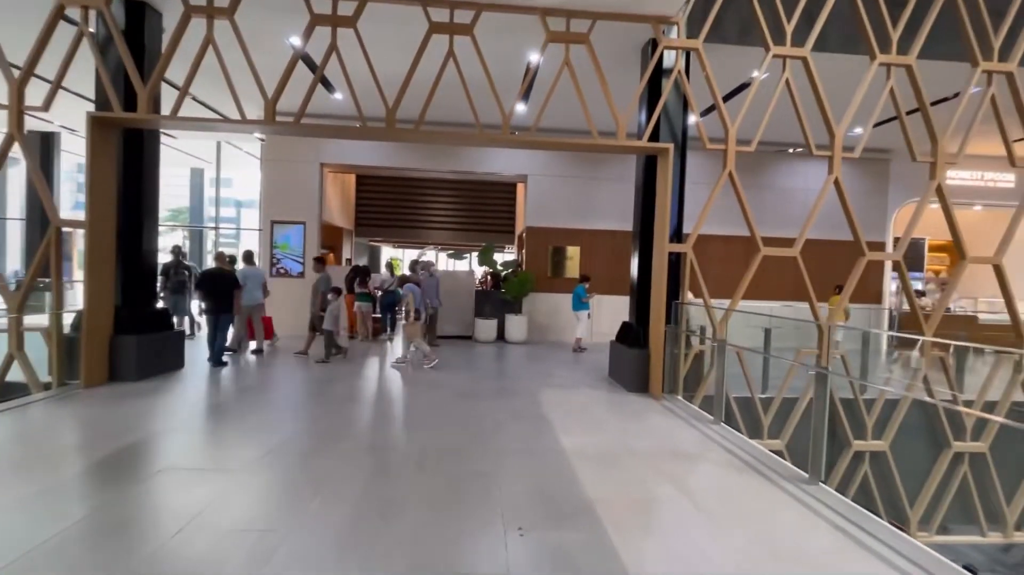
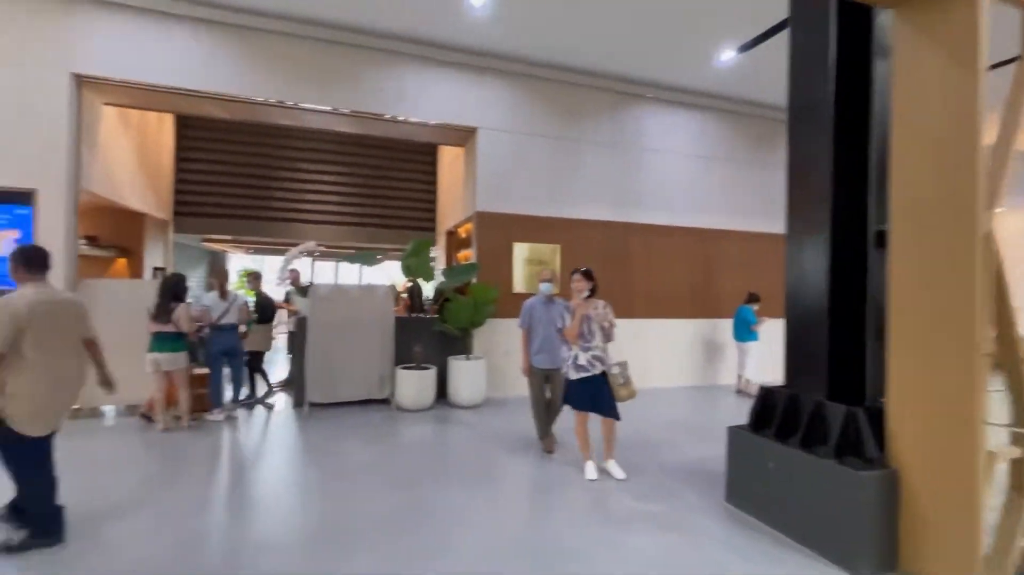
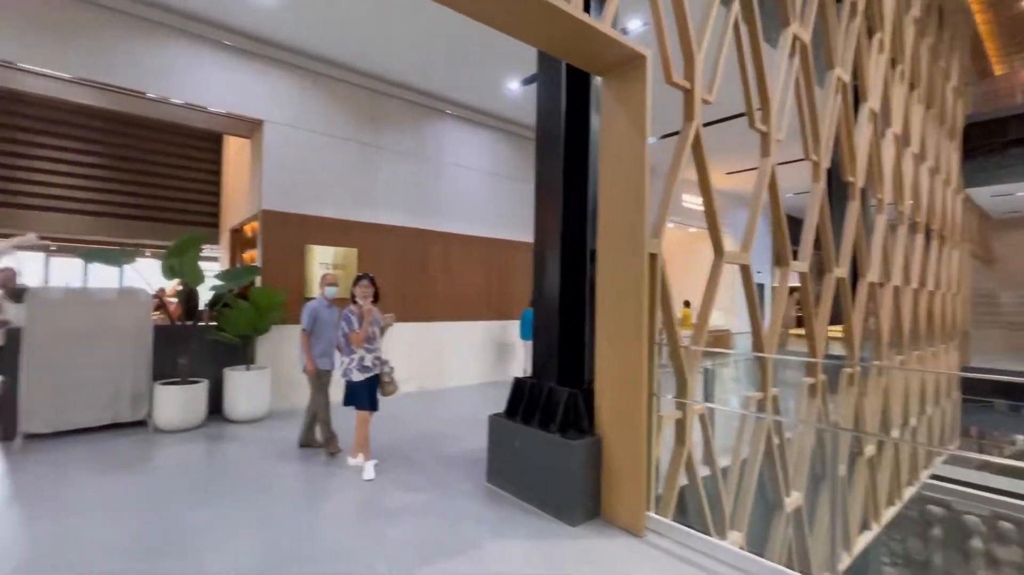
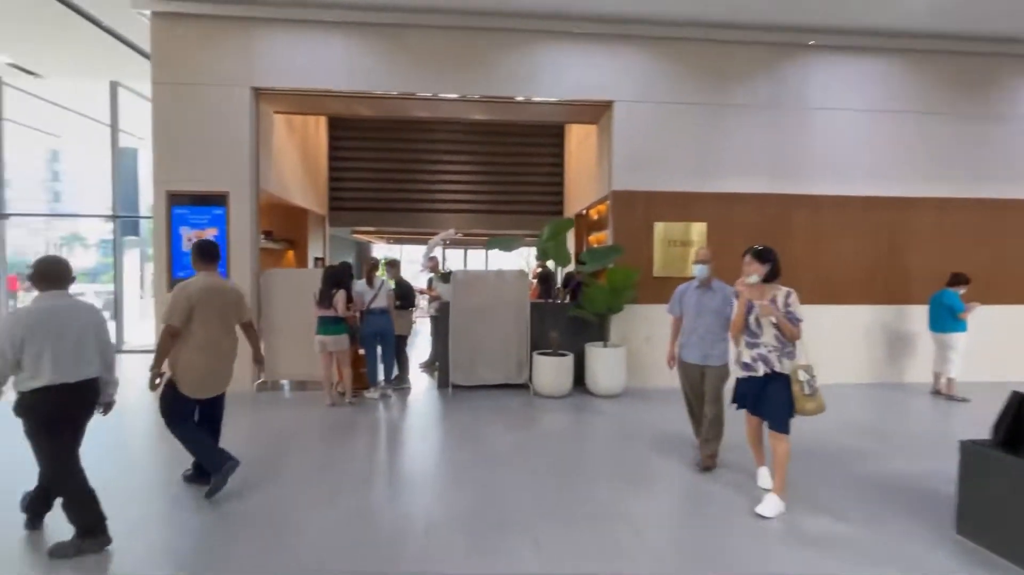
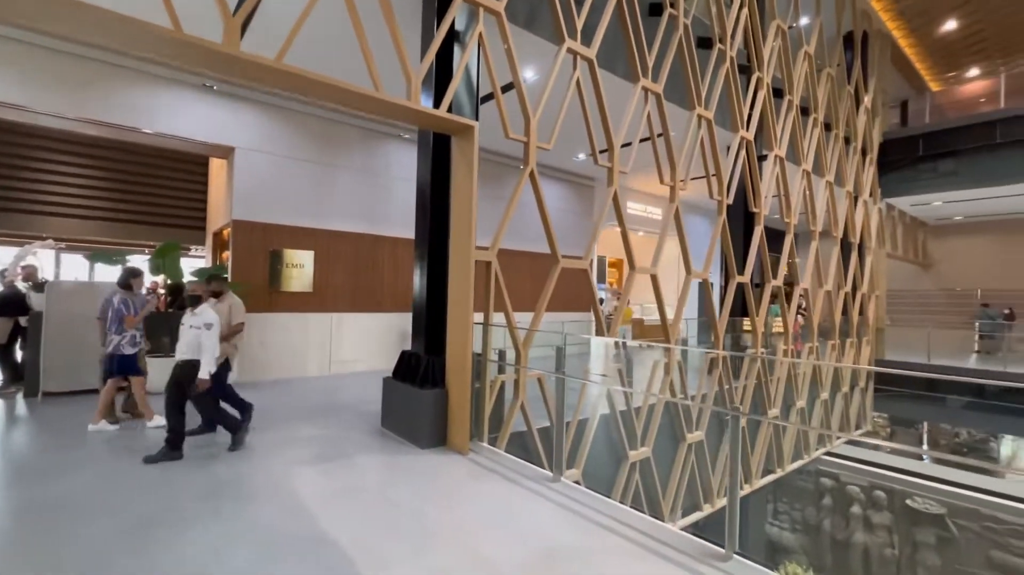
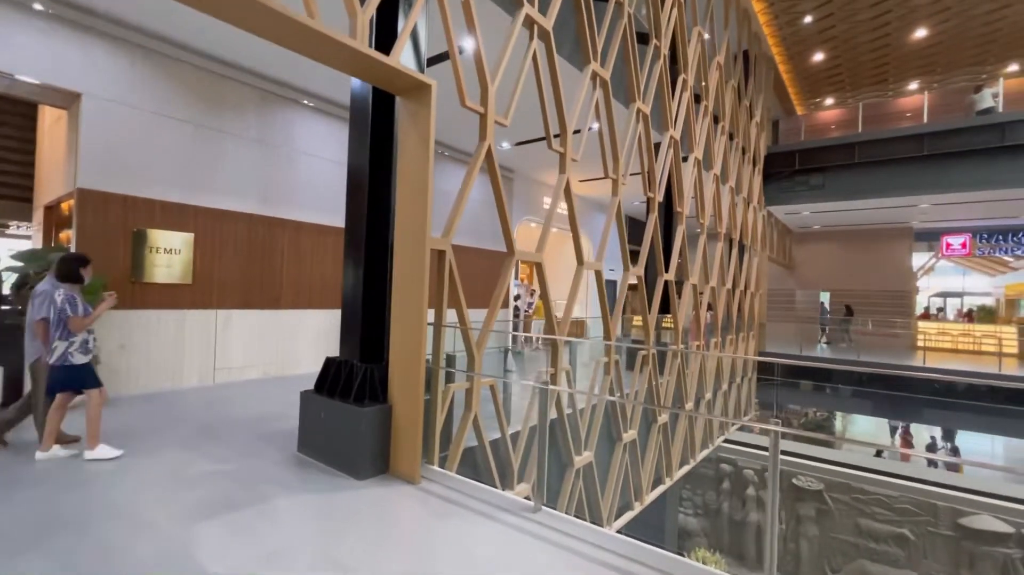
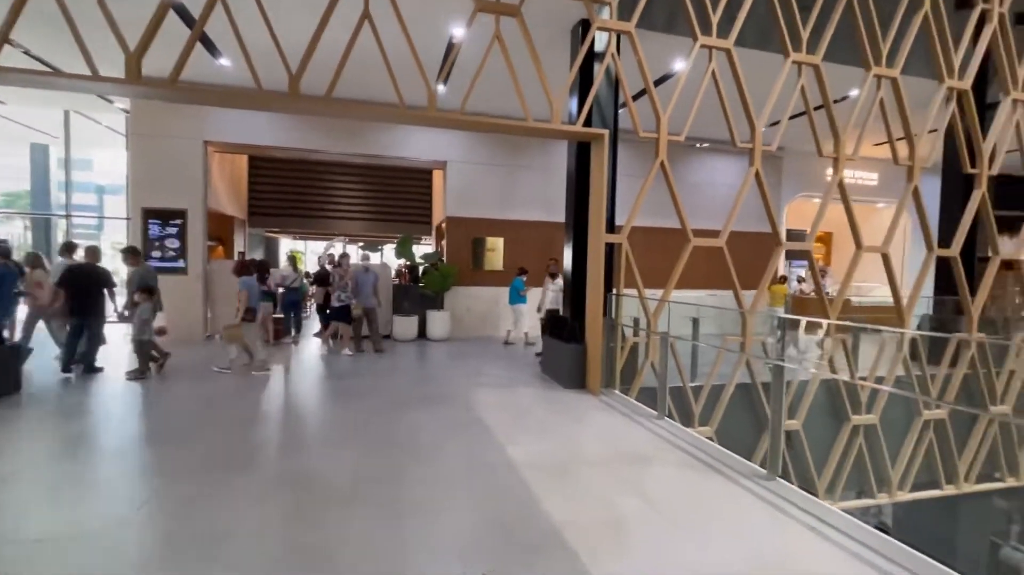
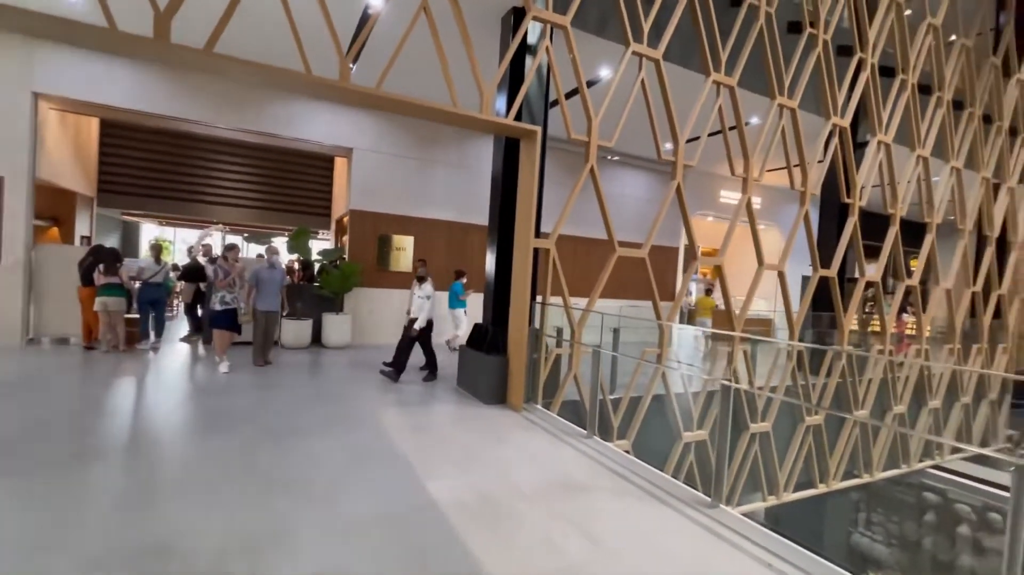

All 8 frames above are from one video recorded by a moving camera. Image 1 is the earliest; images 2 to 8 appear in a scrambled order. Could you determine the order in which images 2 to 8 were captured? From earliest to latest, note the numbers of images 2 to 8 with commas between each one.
7, 8, 5, 6, 3, 2, 4
